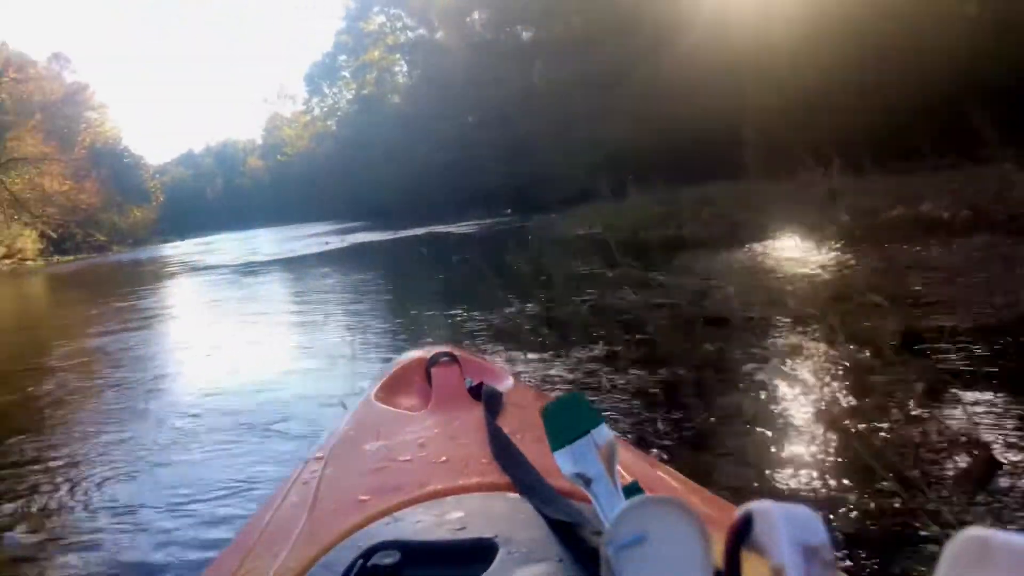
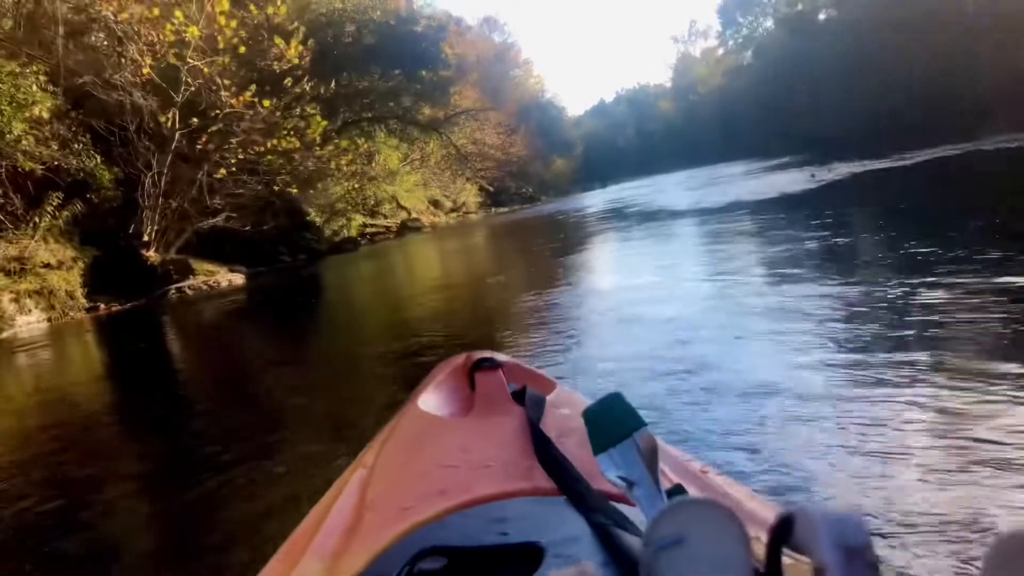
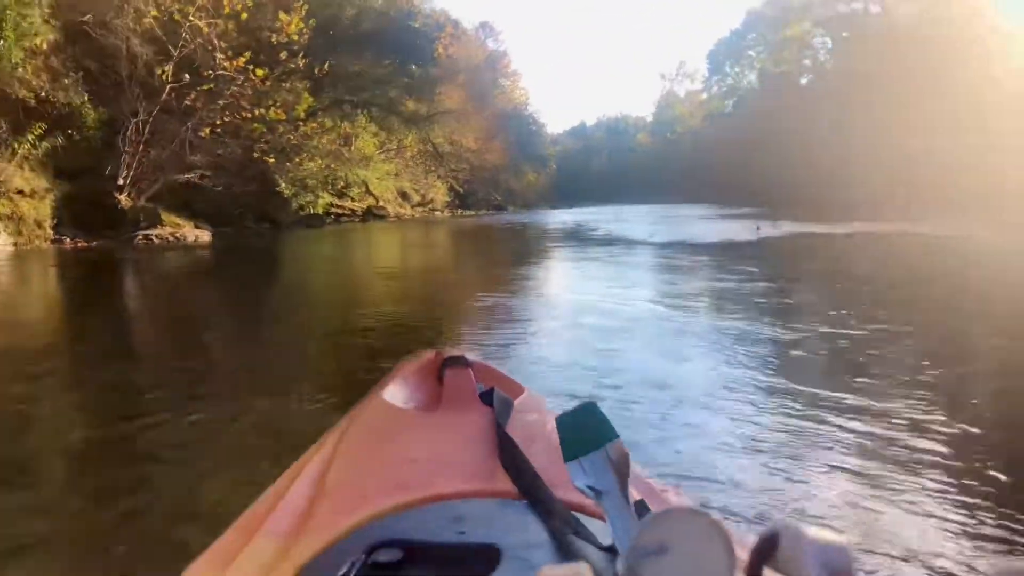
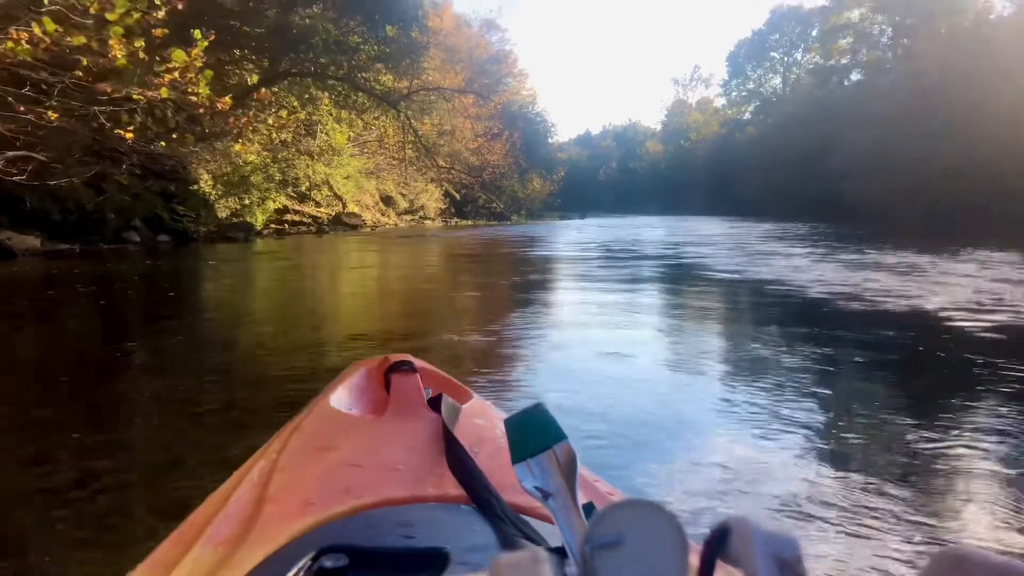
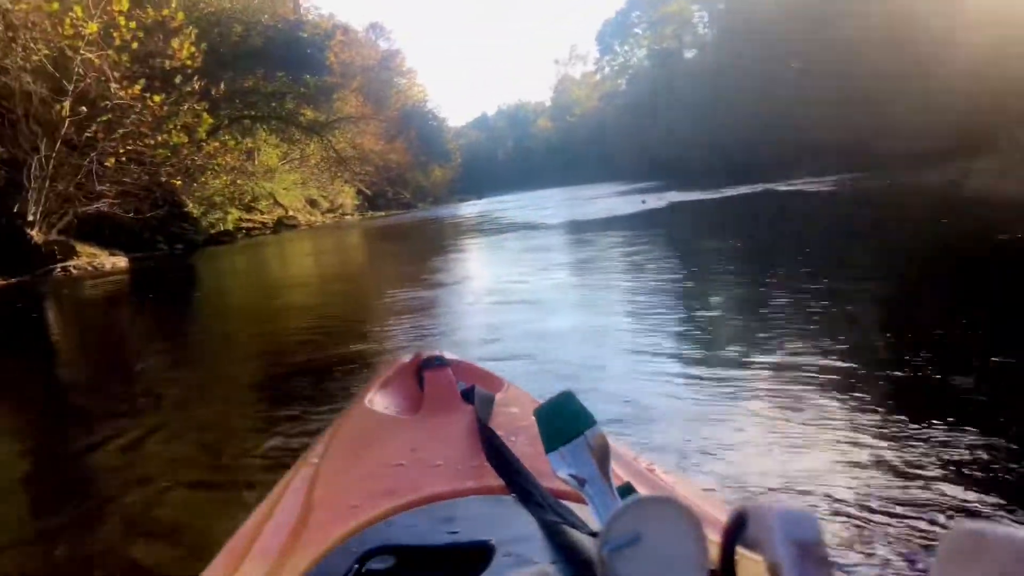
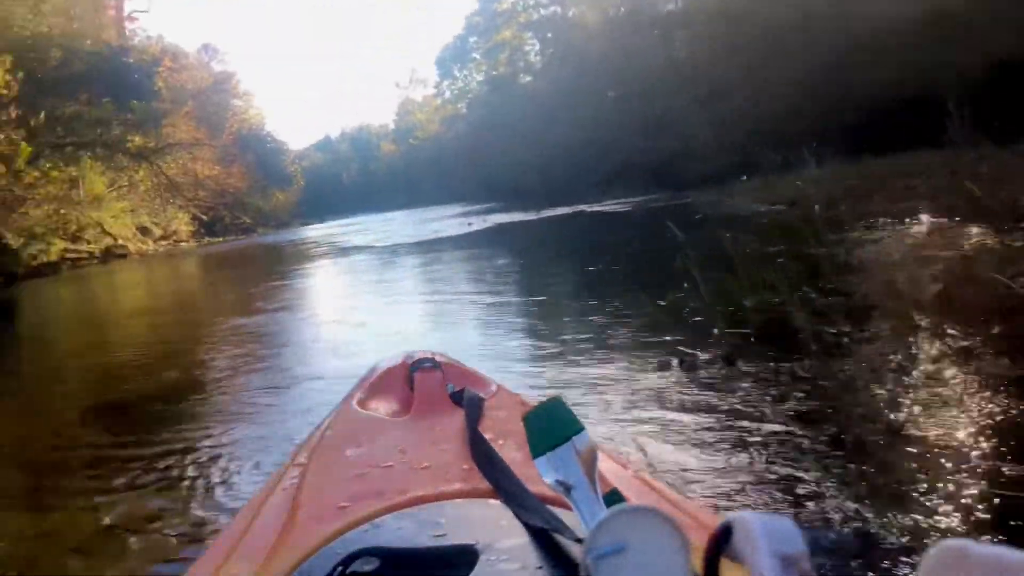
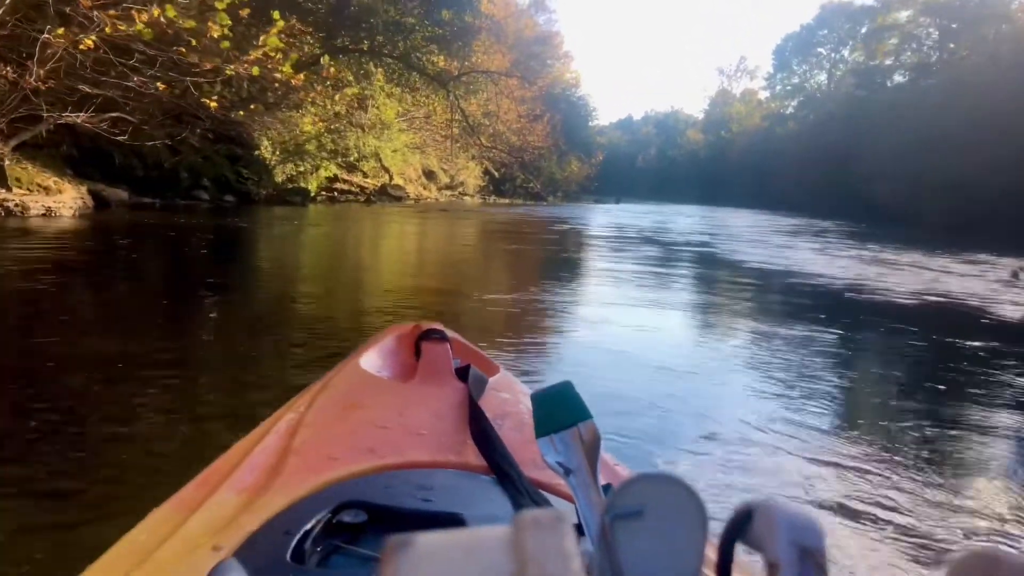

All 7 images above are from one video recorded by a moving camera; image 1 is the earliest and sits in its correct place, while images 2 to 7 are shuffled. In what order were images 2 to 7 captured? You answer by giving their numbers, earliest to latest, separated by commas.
6, 5, 3, 2, 7, 4
